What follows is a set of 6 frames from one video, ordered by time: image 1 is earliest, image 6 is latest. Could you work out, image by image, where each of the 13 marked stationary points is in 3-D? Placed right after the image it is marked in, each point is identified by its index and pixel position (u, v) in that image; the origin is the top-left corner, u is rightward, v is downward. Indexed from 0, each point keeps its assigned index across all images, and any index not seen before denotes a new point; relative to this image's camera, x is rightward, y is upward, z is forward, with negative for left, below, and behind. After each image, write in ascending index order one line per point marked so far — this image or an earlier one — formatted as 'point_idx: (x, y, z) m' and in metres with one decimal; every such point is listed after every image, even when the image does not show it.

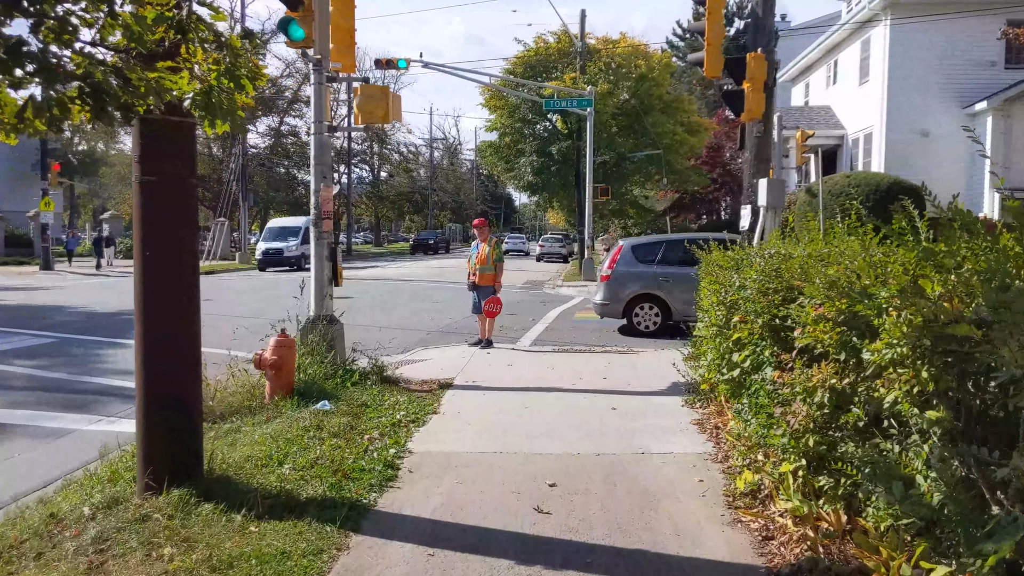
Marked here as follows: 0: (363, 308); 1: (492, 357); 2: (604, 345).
0: (-2.9, -0.4, +17.1) m
1: (-0.2, -0.8, +9.7) m
2: (+1.2, -0.8, +11.5) m
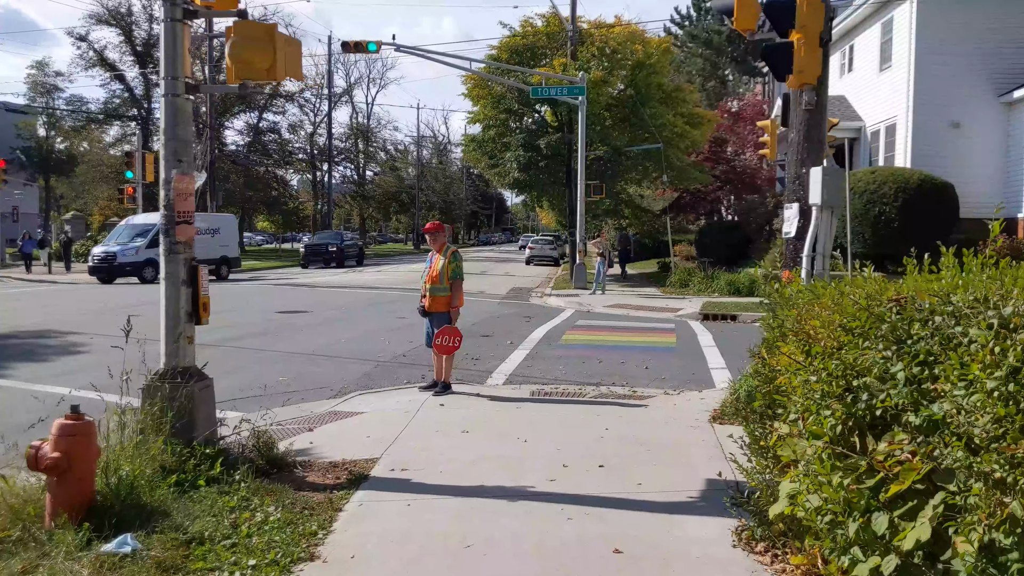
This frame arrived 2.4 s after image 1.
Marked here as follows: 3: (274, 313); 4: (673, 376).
0: (-3.3, -0.6, +14.4) m
1: (-0.5, -1.0, +7.1) m
2: (+0.9, -1.0, +8.8) m
3: (-4.4, -0.5, +16.2) m
4: (+1.8, -1.0, +9.5) m
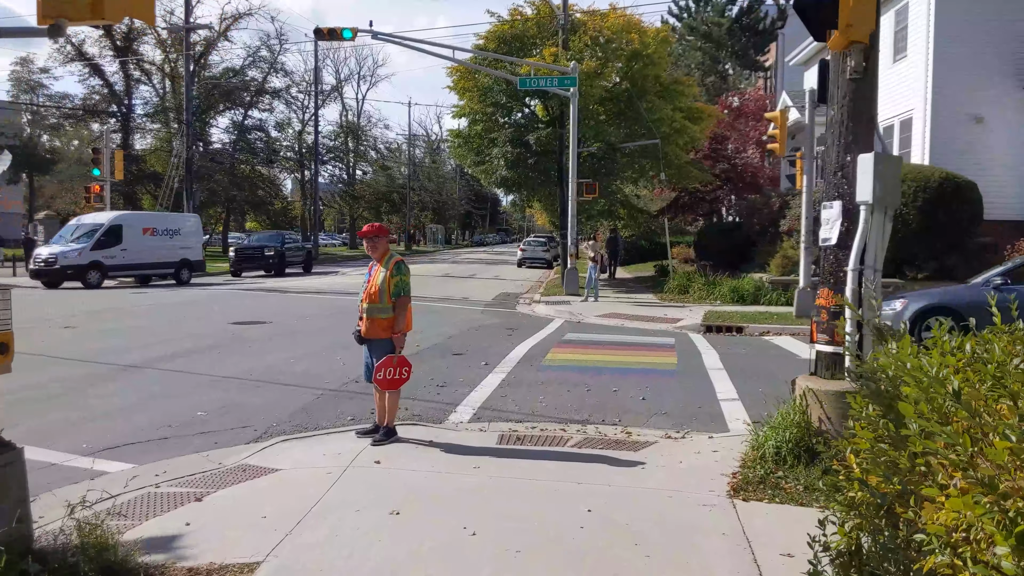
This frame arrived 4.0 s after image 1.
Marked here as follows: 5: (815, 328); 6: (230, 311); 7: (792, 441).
0: (-3.6, -0.8, +12.8) m
1: (-0.8, -1.1, +5.5) m
2: (+0.6, -1.2, +7.2) m
3: (-4.7, -0.6, +14.5) m
4: (+1.5, -1.1, +7.9) m
5: (+2.0, -0.3, +5.7) m
6: (-5.3, -0.5, +16.3) m
7: (+1.7, -0.9, +5.2) m
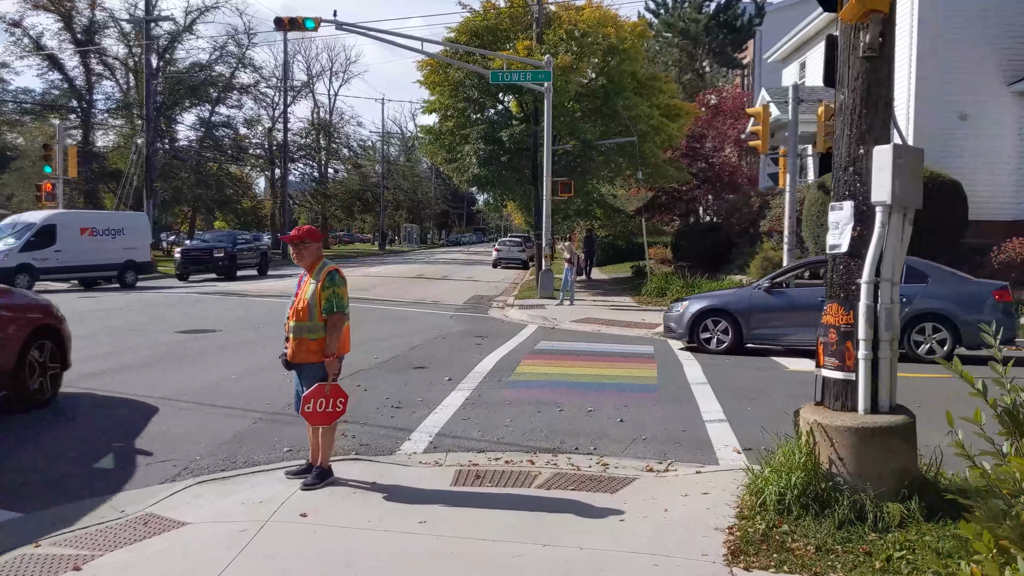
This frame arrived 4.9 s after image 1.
0: (-4.0, -0.9, +11.8) m
1: (-1.1, -1.2, +4.6) m
2: (+0.3, -1.3, +6.3) m
3: (-5.2, -0.7, +13.5) m
4: (+1.2, -1.2, +7.0) m
5: (+1.7, -0.3, +4.8) m
6: (-5.9, -0.5, +15.3) m
7: (+1.5, -1.0, +4.4) m
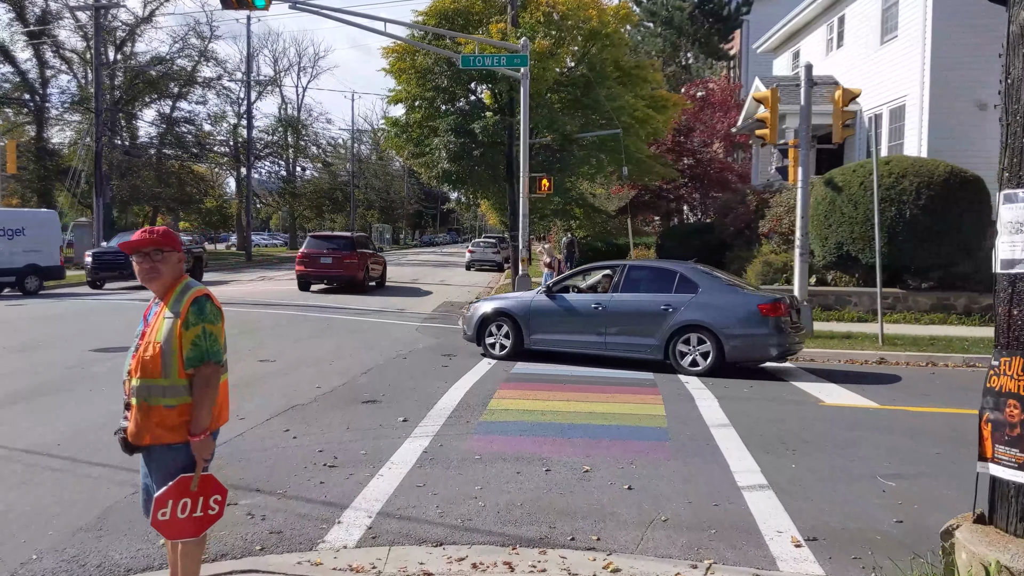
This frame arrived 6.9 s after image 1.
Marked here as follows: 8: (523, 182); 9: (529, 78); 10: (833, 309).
0: (-4.4, -1.0, +9.7) m
1: (-1.2, -1.4, +2.6) m
2: (+0.1, -1.4, +4.4) m
3: (-5.6, -0.9, +11.4) m
4: (+1.0, -1.3, +5.1) m
5: (+1.6, -0.5, +2.9) m
6: (-6.3, -0.7, +13.2) m
7: (+1.4, -1.2, +2.5) m
8: (+0.2, +2.4, +19.8) m
9: (+0.4, +4.8, +19.8) m
10: (+5.9, -0.4, +15.9) m
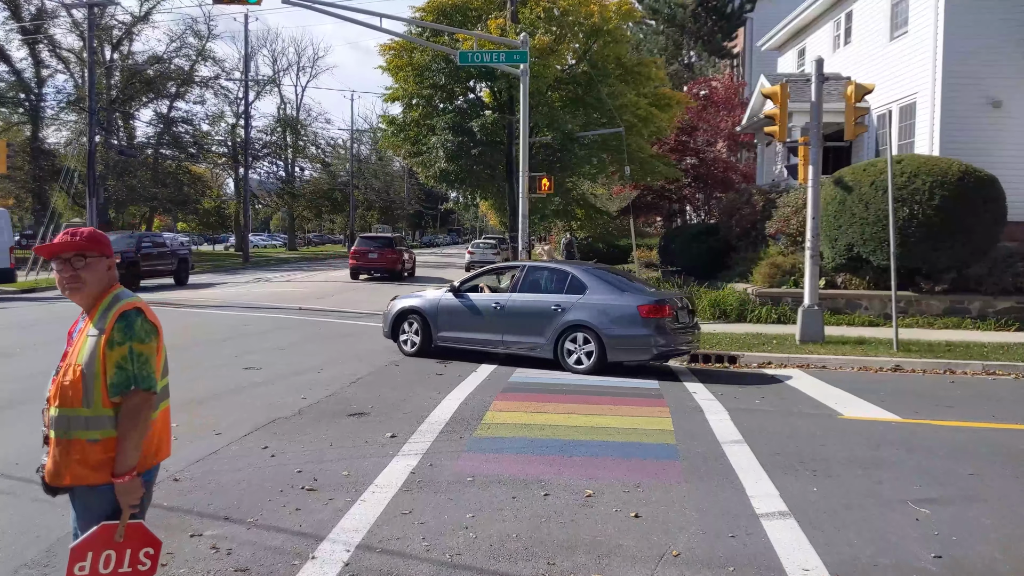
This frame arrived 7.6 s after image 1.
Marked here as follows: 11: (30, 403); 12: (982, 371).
0: (-4.4, -1.1, +9.2) m
1: (-1.2, -1.4, +2.1) m
2: (+0.1, -1.4, +3.9) m
3: (-5.6, -0.9, +10.9) m
4: (+1.0, -1.4, +4.6) m
5: (+1.6, -0.5, +2.4) m
6: (-6.3, -0.7, +12.6) m
7: (+1.3, -1.2, +2.0) m
8: (+0.2, +2.4, +19.3) m
9: (+0.4, +4.7, +19.2) m
10: (+5.9, -0.4, +15.4) m
11: (-4.6, -1.1, +8.2) m
12: (+6.1, -1.1, +11.2) m
